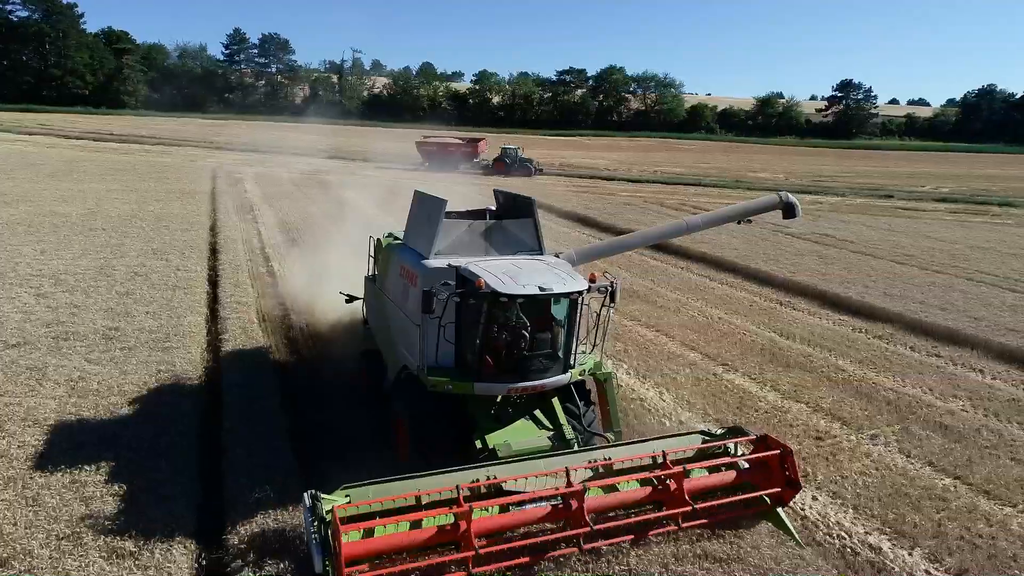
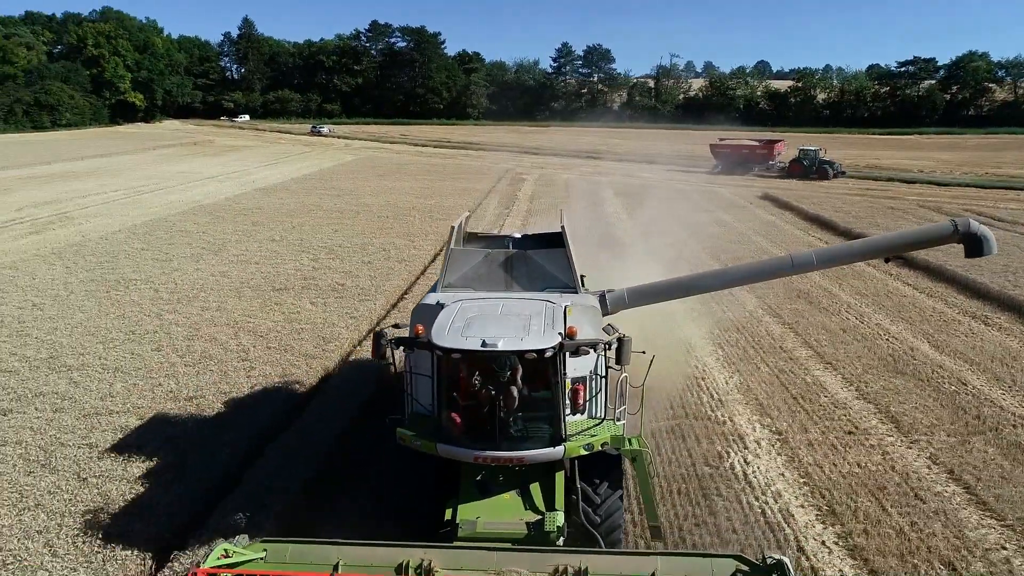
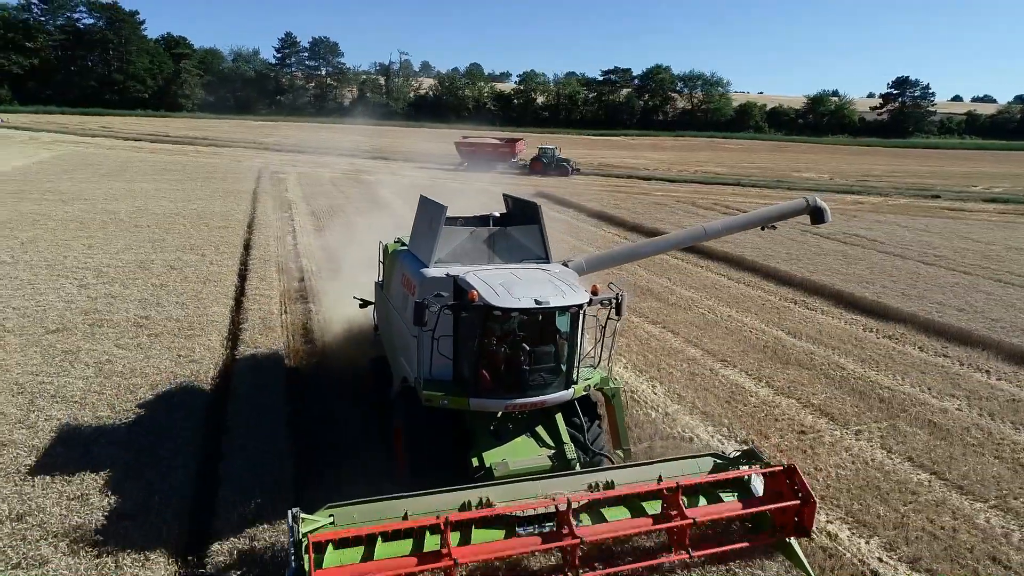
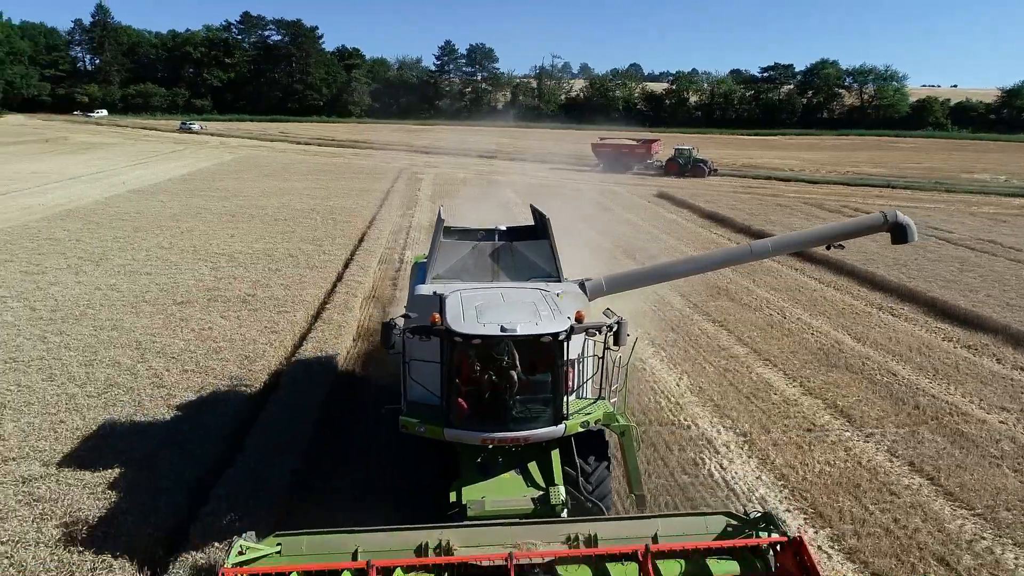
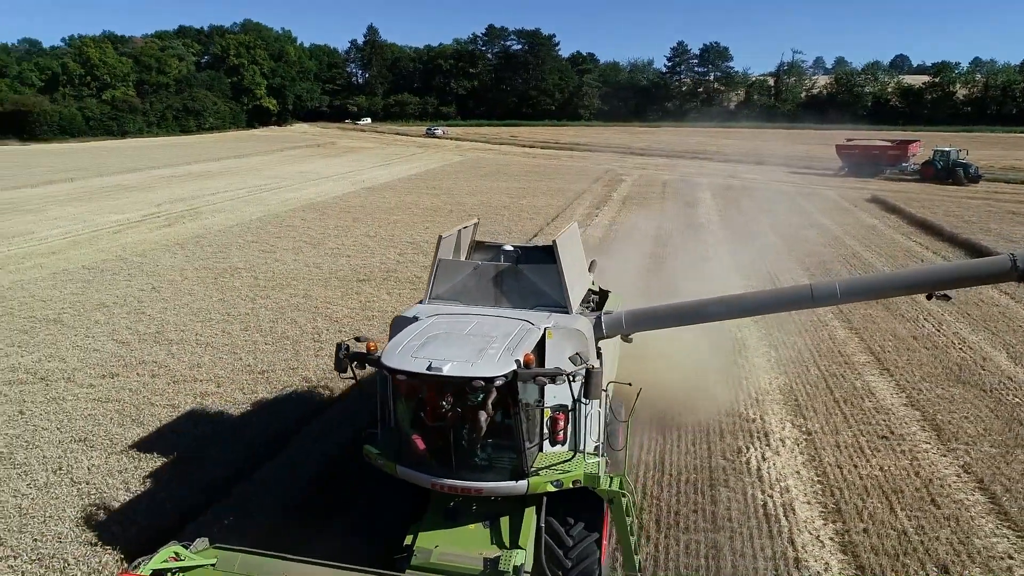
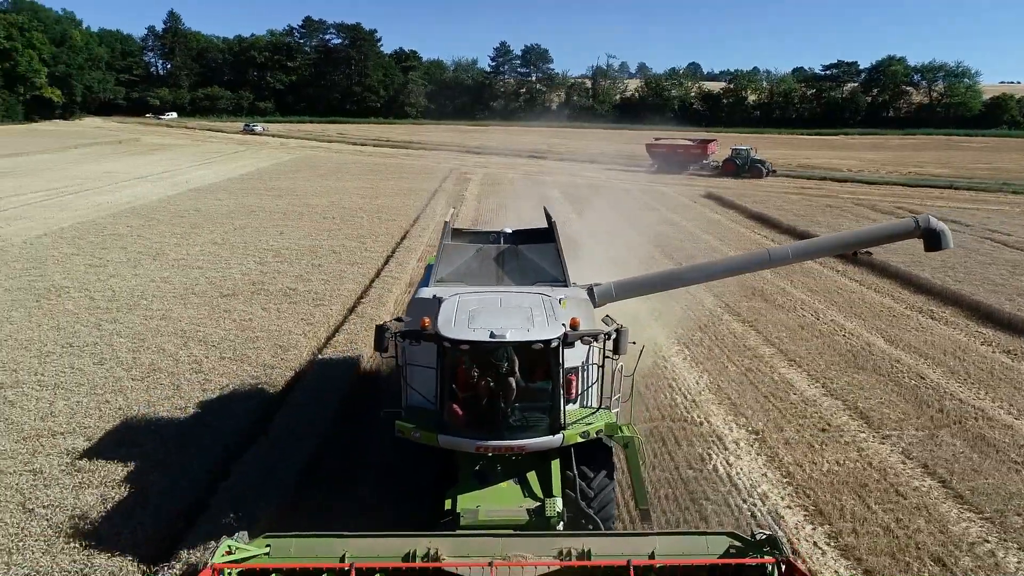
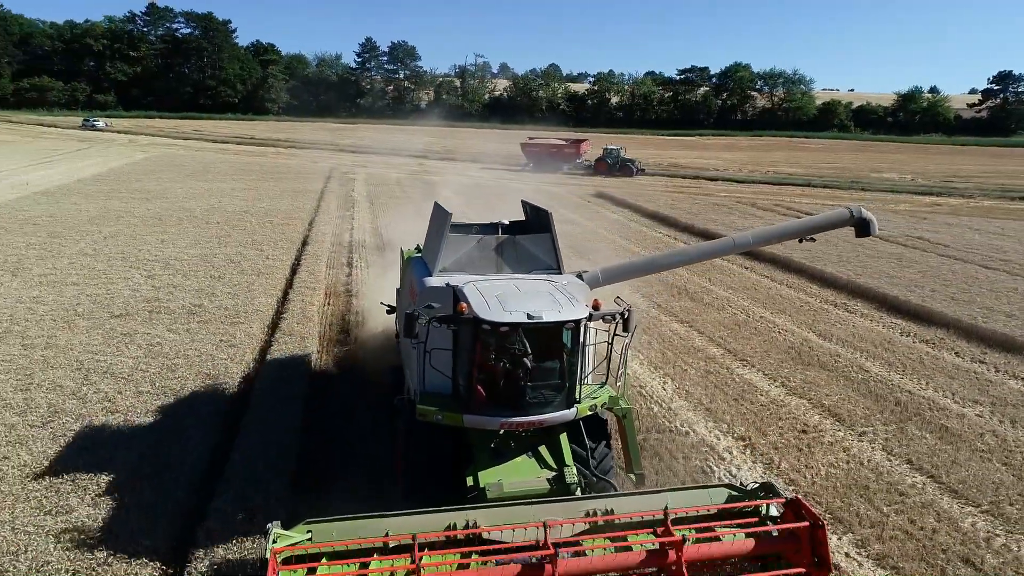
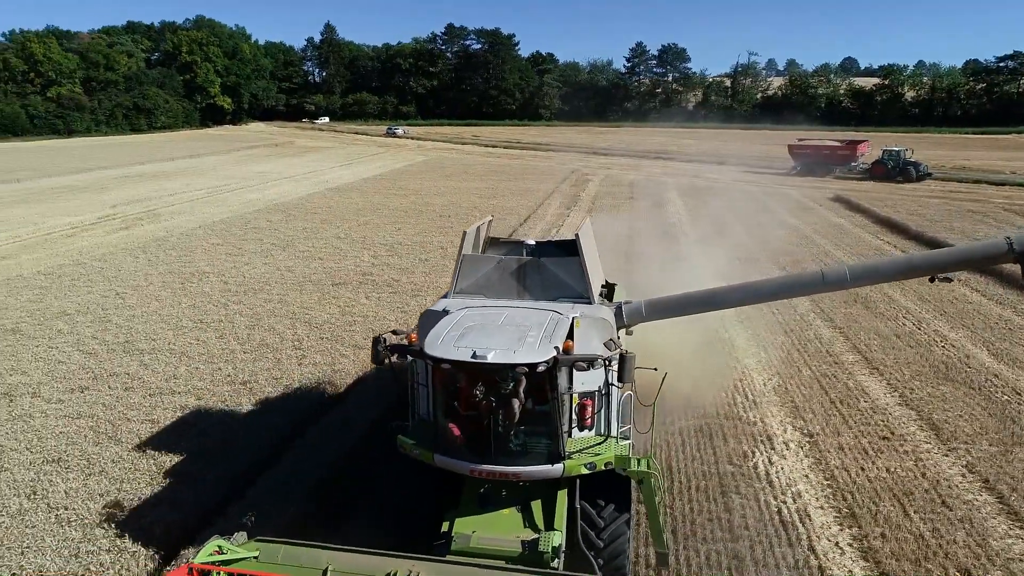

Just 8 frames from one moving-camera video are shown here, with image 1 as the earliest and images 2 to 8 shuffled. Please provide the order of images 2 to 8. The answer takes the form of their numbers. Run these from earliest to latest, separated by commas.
3, 7, 4, 6, 2, 8, 5
